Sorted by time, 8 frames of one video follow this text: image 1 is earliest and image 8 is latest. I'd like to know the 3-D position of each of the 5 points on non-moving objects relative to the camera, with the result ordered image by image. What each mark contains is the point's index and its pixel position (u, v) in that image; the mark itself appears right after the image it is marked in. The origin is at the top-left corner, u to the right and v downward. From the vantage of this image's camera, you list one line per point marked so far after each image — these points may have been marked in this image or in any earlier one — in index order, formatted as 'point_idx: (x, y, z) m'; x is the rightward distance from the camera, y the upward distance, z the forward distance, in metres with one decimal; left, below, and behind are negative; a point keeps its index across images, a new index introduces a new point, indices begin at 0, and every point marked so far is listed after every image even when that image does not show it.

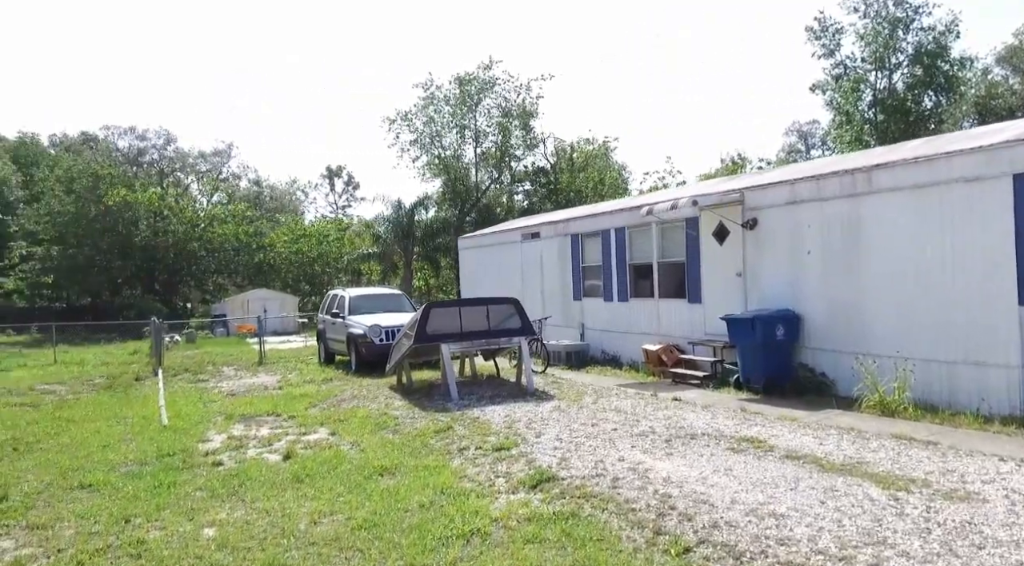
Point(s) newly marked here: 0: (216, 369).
0: (-5.8, -1.7, +14.6) m
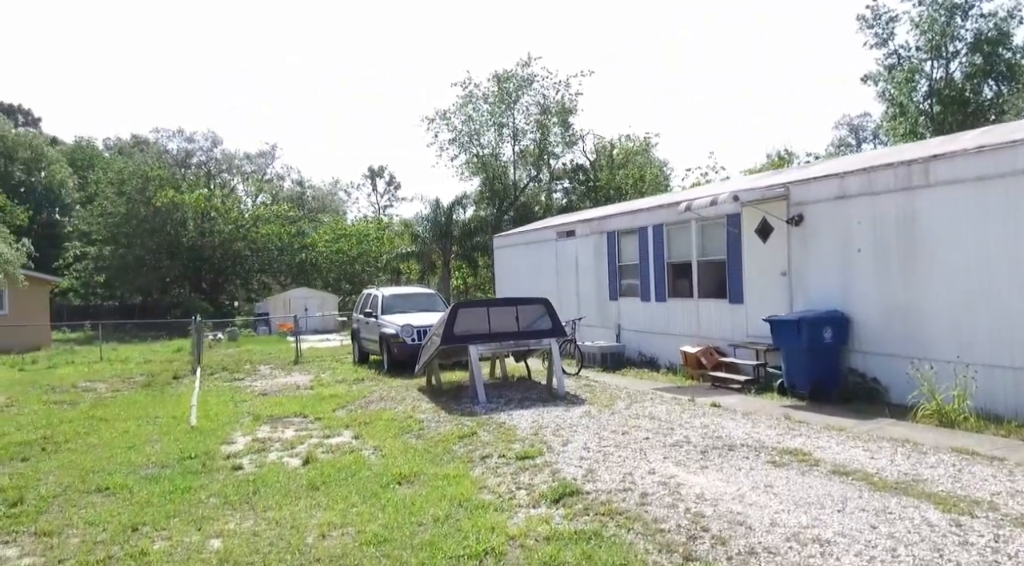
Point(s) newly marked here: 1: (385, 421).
0: (-5.1, -1.7, +14.6) m
1: (-1.3, -1.4, +7.8) m
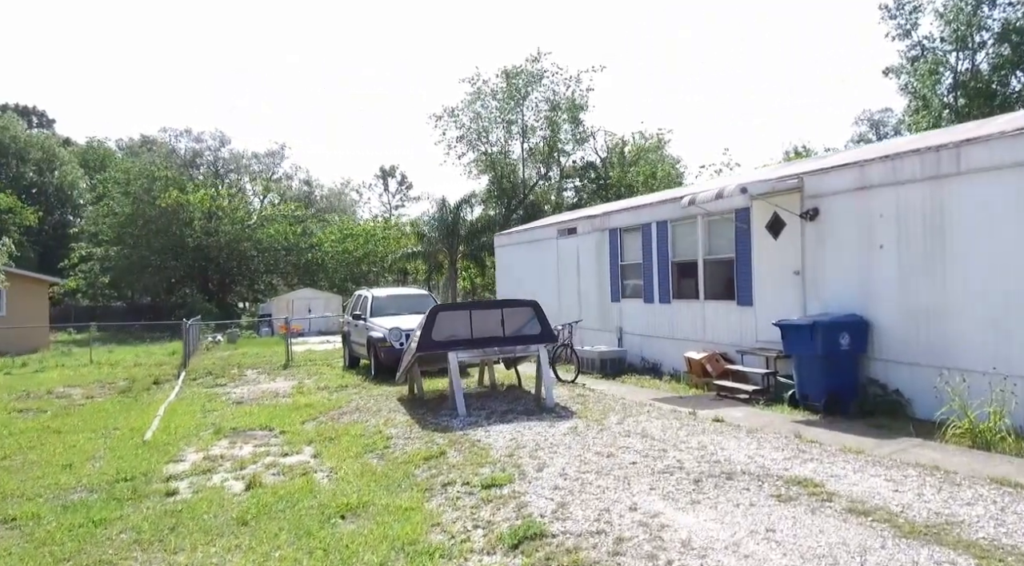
0: (-5.1, -1.7, +14.0) m
1: (-1.5, -1.5, +7.1) m
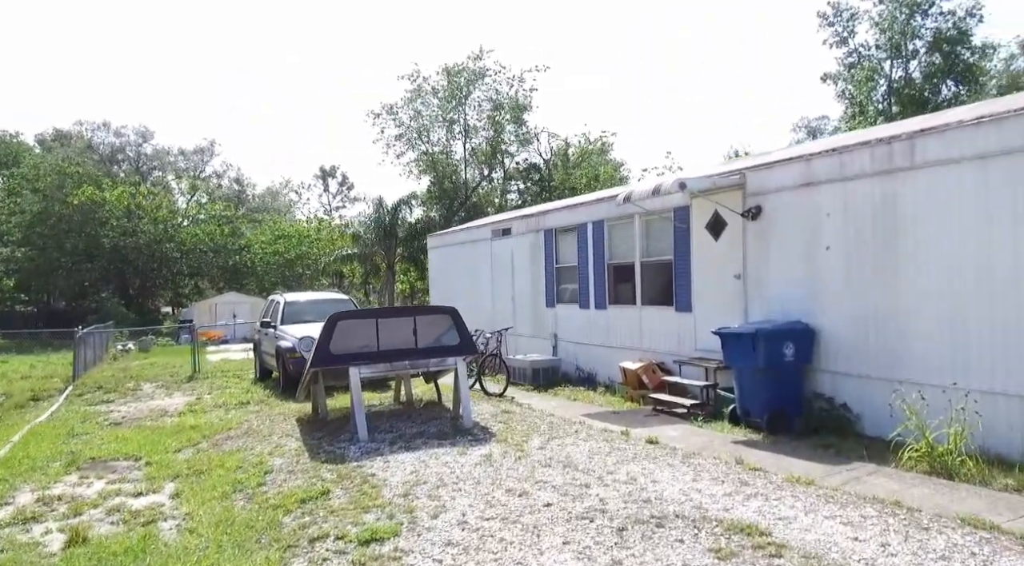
0: (-6.4, -1.7, +12.6) m
1: (-2.3, -1.5, +6.0) m
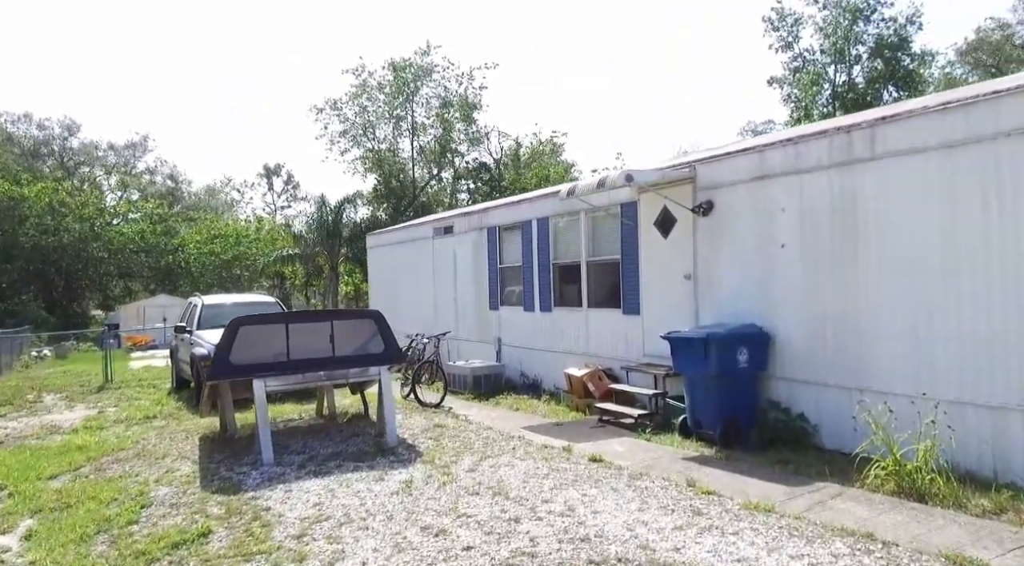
0: (-7.3, -1.8, +11.4) m
1: (-2.8, -1.5, +5.1) m
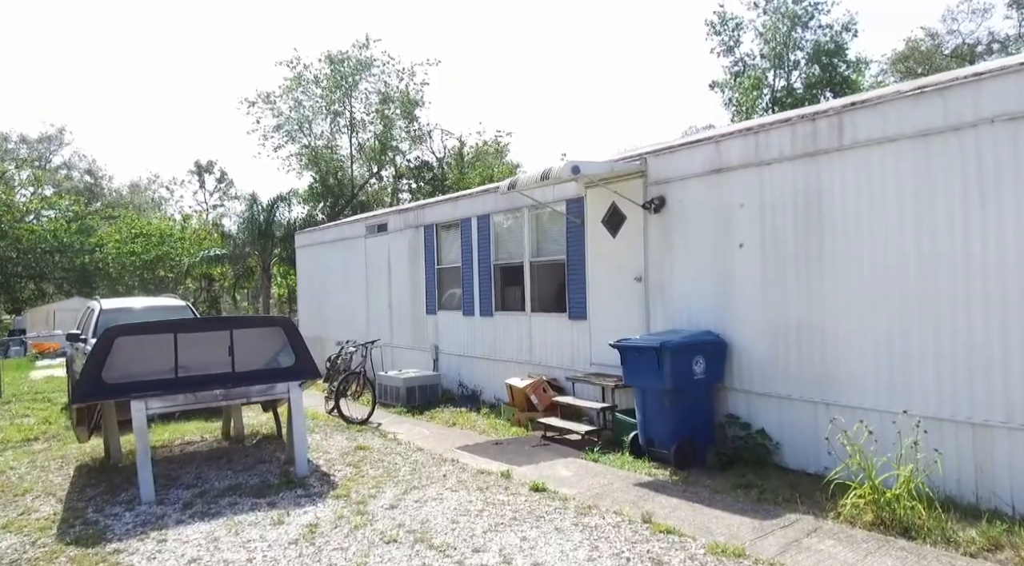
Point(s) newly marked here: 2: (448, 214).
0: (-8.2, -1.8, +10.1) m
1: (-3.2, -1.5, +4.1) m
2: (-0.9, +1.0, +10.6) m
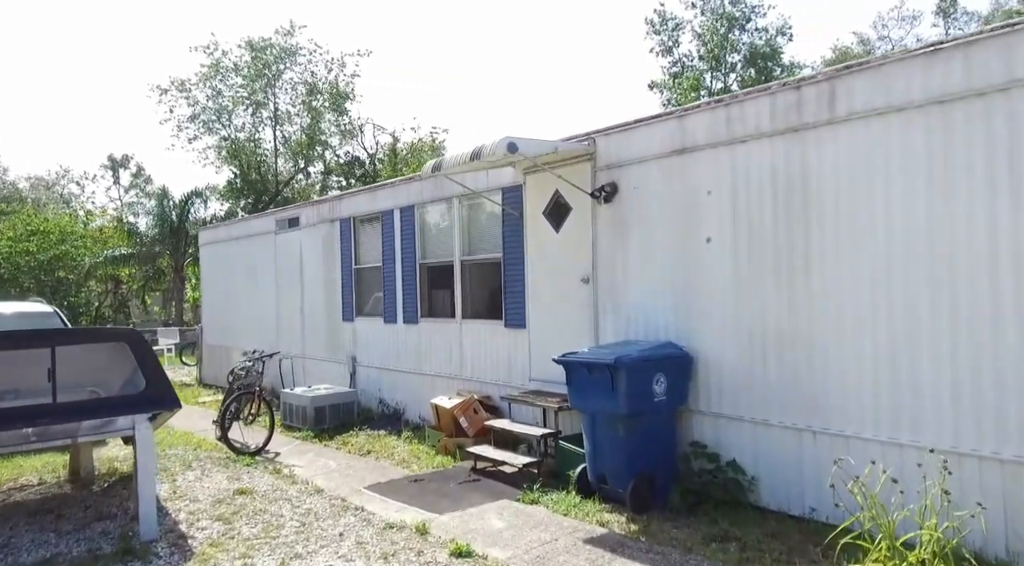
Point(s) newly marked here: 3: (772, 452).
0: (-9.0, -1.8, +8.1) m
1: (-3.6, -1.5, +2.6) m
2: (-1.8, +0.9, +9.3) m
3: (+1.8, -1.1, +5.1) m
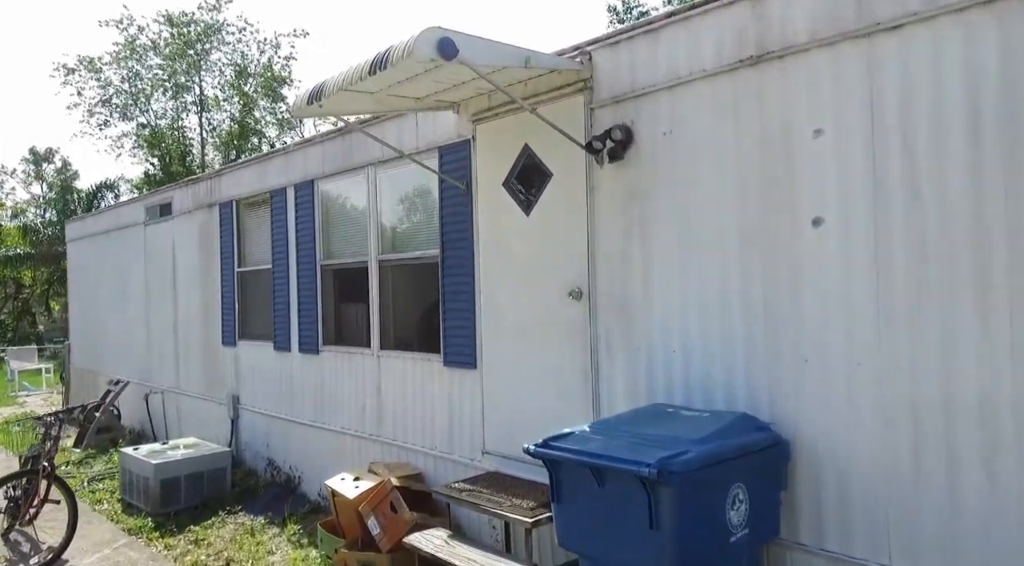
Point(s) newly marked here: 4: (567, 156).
0: (-9.4, -1.9, +5.0) m
1: (-3.7, -1.6, -0.3) m
2: (-2.3, +0.9, +6.5) m
3: (+1.5, -1.2, +2.5) m
4: (+0.3, +0.7, +3.9) m
